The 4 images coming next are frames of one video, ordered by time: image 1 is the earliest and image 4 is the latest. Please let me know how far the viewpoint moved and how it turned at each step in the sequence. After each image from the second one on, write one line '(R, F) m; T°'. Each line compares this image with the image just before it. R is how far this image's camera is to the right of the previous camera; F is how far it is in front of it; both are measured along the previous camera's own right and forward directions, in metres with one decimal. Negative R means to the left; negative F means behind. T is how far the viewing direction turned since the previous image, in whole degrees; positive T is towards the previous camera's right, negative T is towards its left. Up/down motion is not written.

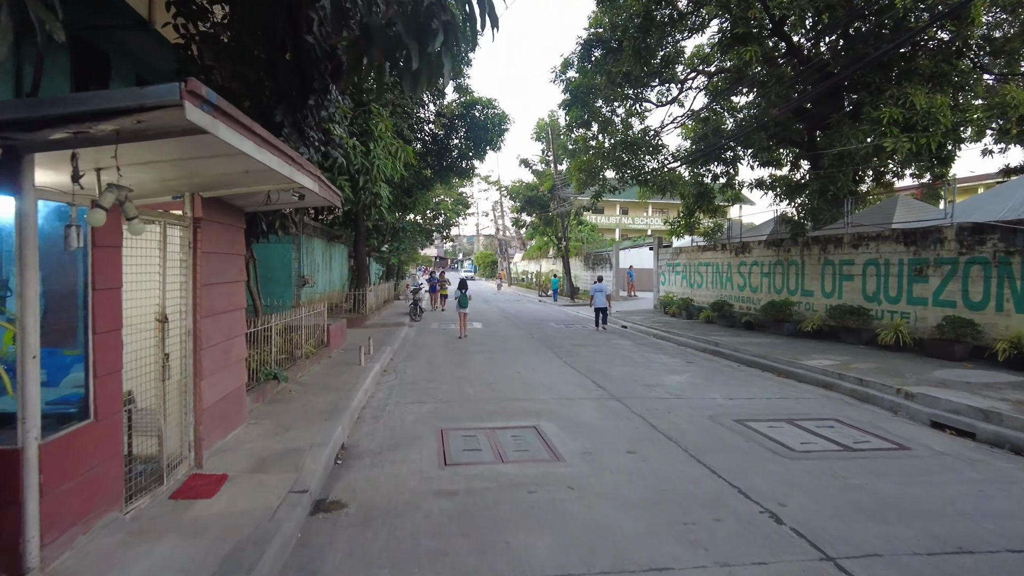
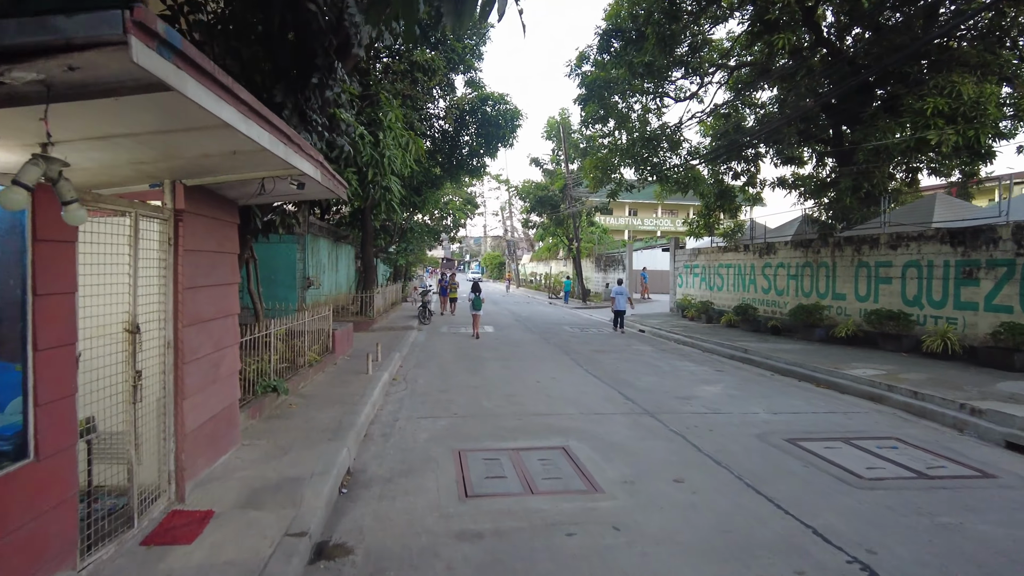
(-0.2, +0.8) m; -1°
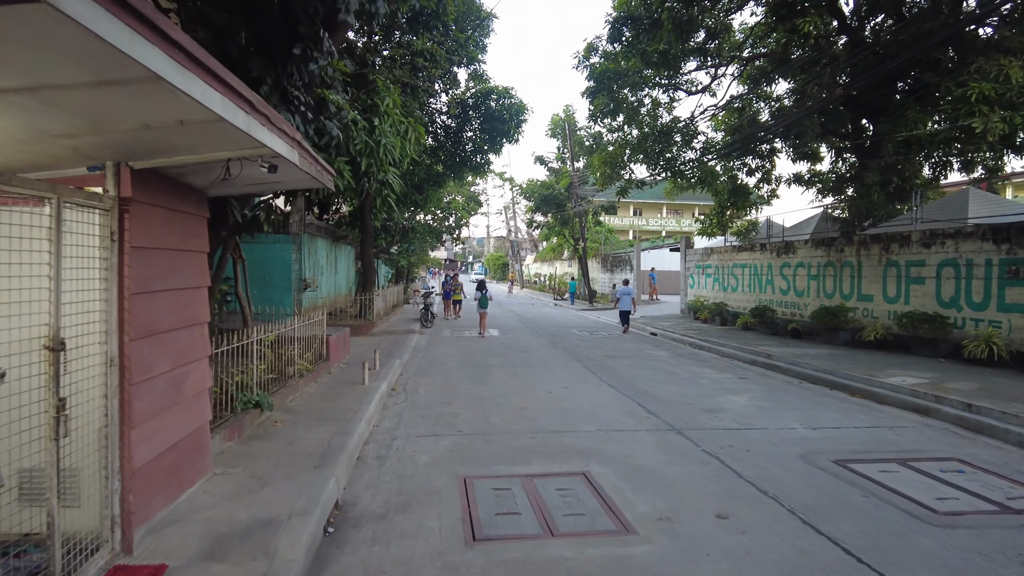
(-0.1, +0.8) m; 0°
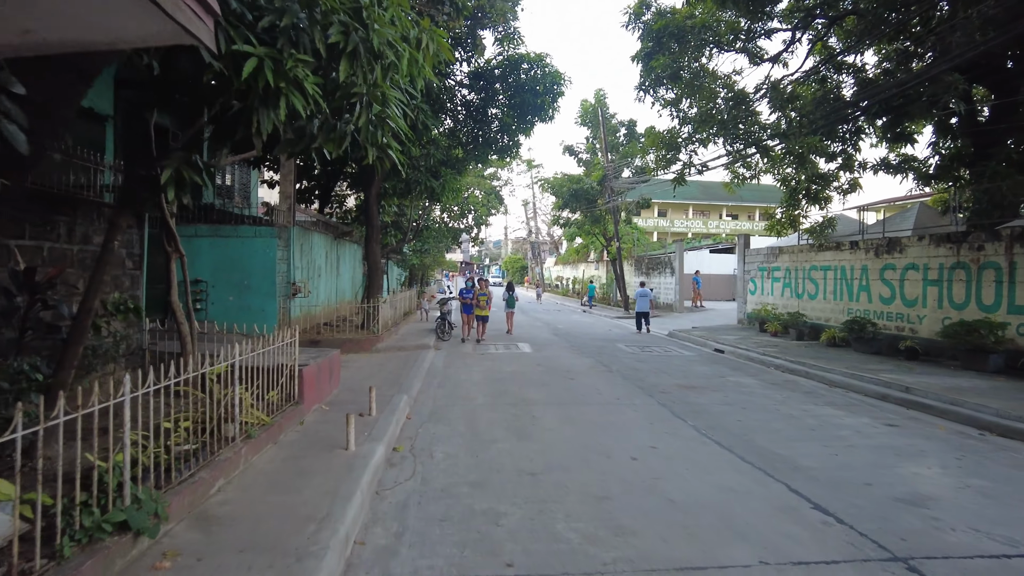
(-0.5, +3.1) m; -1°
